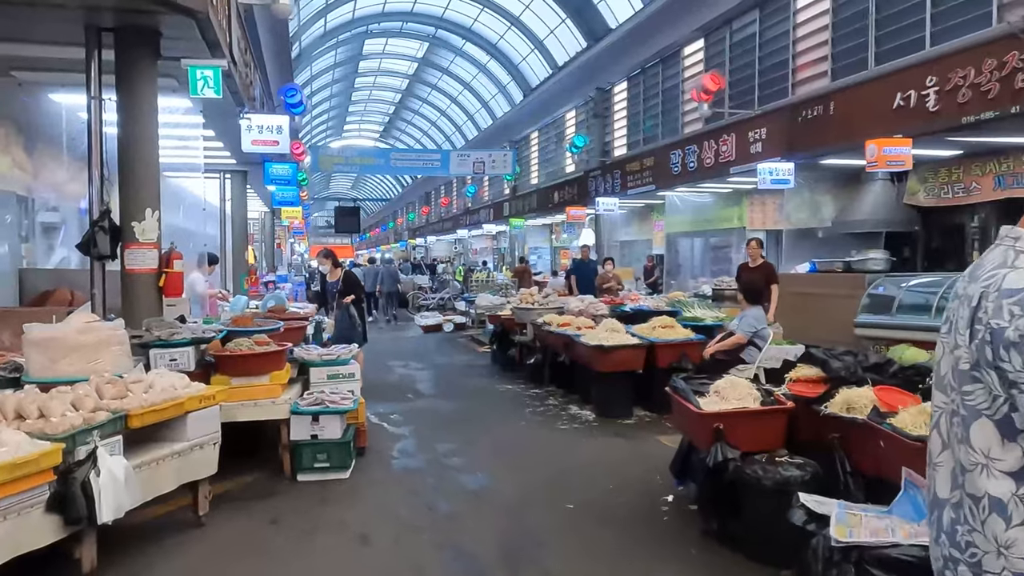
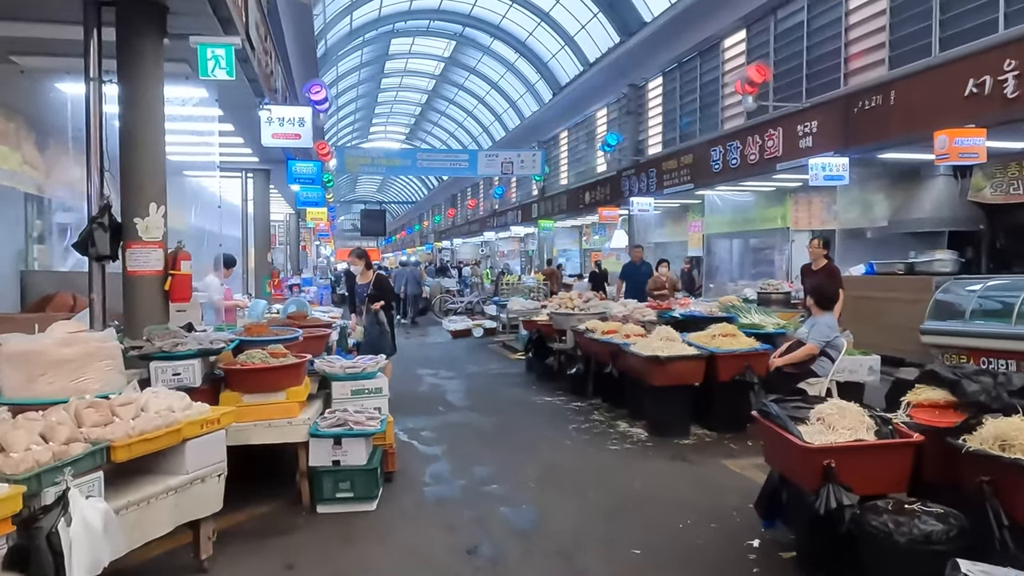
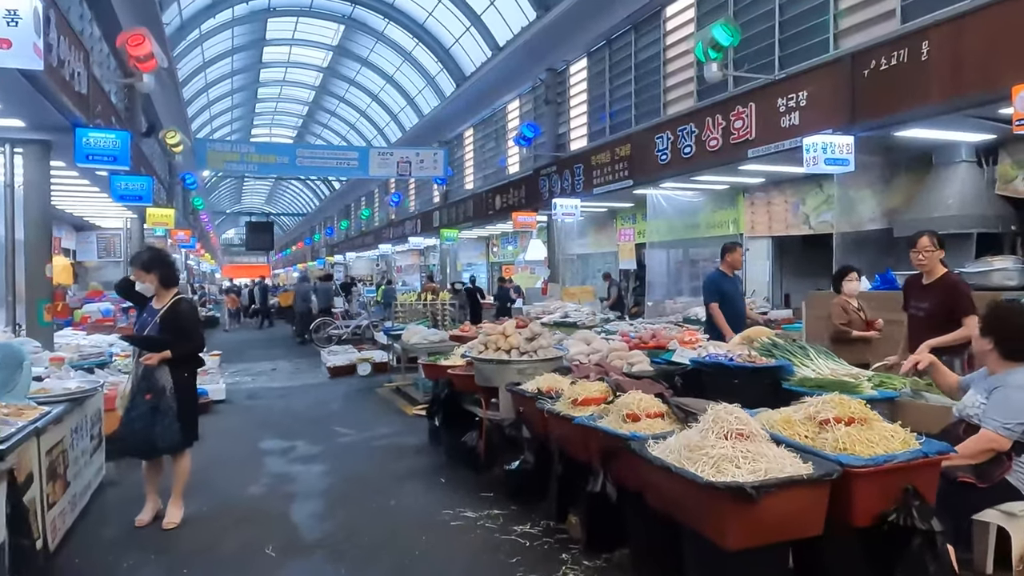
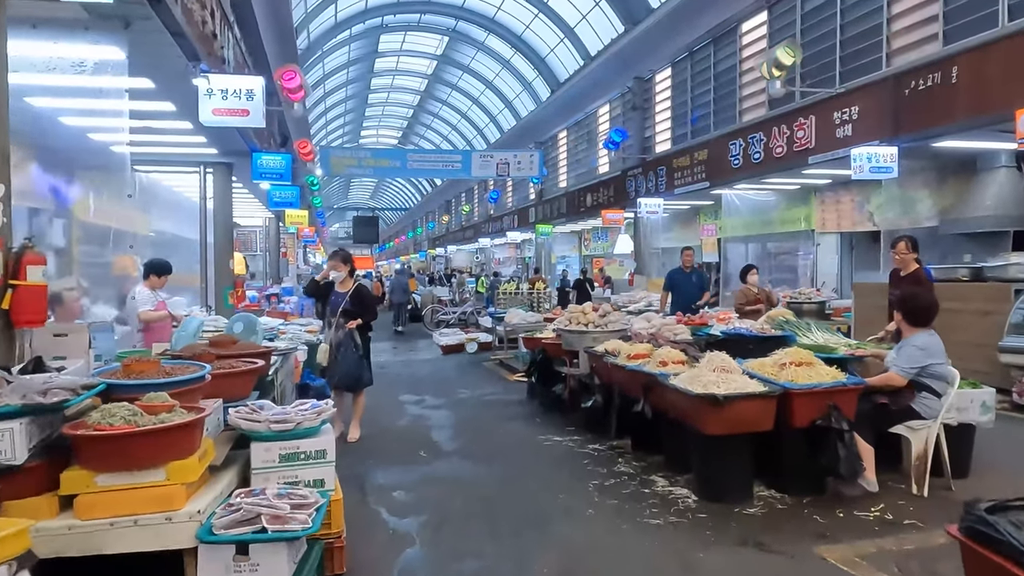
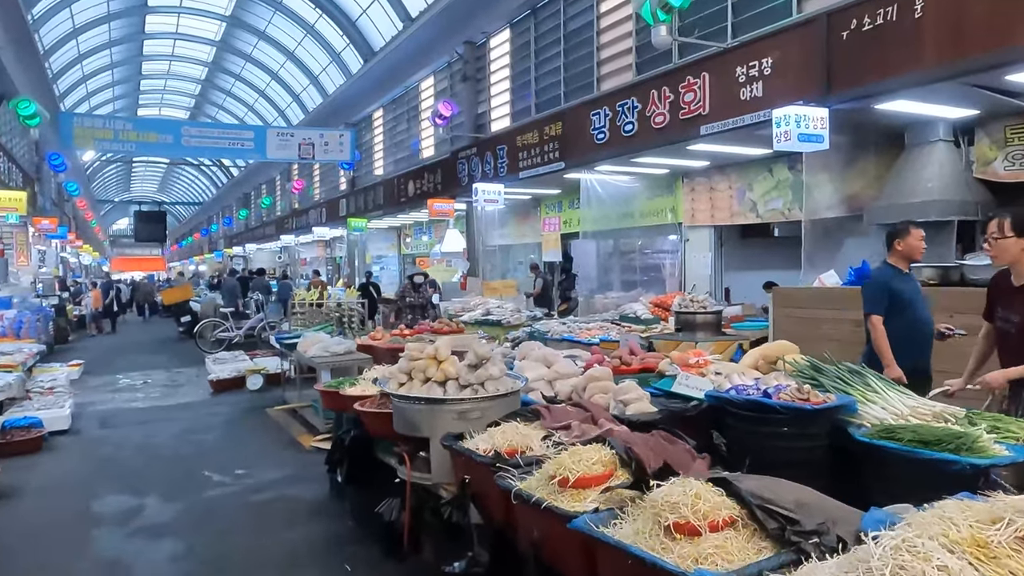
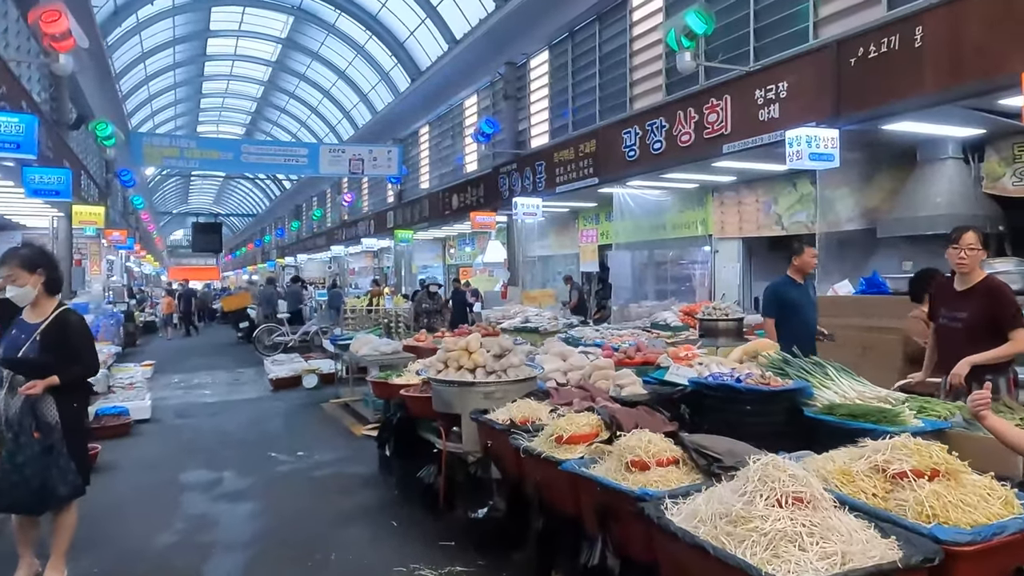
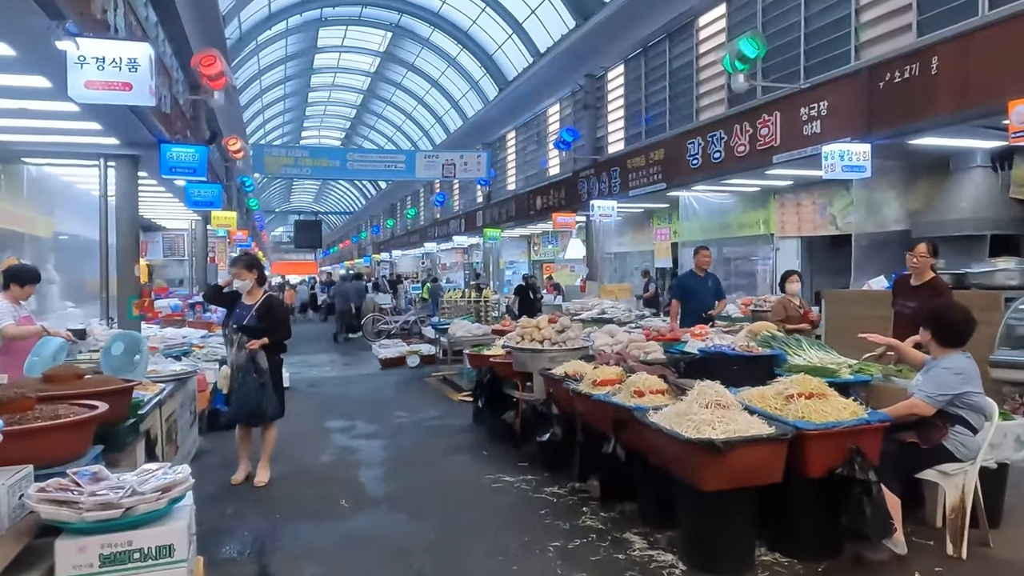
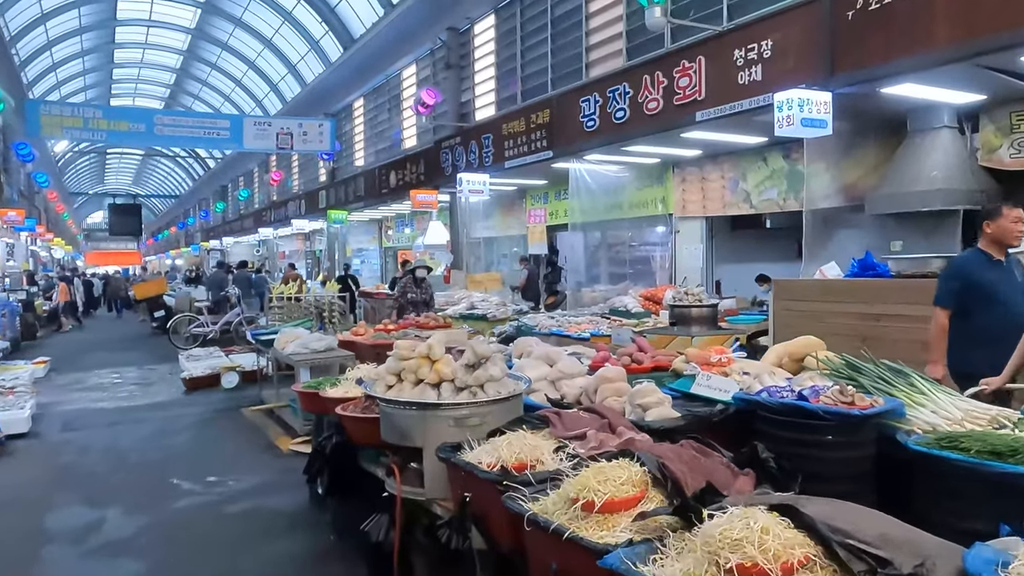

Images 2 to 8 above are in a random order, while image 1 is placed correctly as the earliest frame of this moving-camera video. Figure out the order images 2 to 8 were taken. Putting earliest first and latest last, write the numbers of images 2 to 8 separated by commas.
2, 4, 7, 3, 6, 5, 8
